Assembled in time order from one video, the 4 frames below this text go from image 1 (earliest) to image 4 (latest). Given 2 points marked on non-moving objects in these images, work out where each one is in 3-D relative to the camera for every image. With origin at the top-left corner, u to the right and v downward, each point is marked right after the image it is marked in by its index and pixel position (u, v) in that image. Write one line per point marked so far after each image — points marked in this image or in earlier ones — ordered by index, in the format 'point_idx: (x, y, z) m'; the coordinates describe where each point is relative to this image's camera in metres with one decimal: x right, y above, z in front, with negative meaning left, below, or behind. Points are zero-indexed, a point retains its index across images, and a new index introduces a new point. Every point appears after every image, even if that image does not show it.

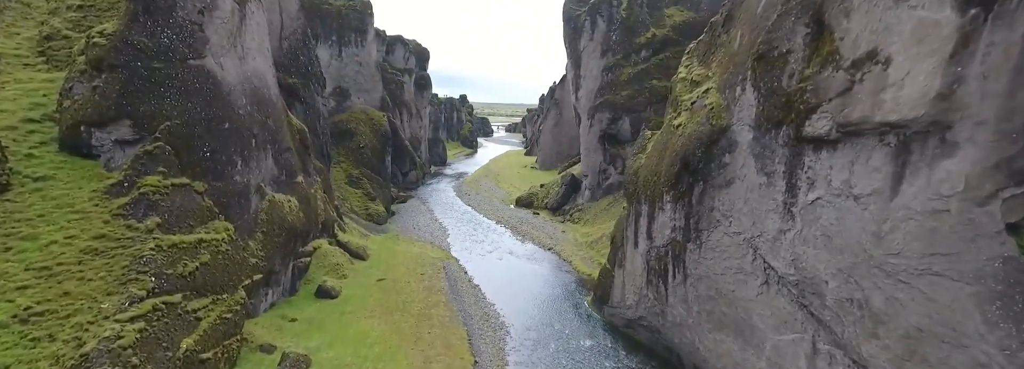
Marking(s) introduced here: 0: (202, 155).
0: (-12.8, +1.2, +18.5) m
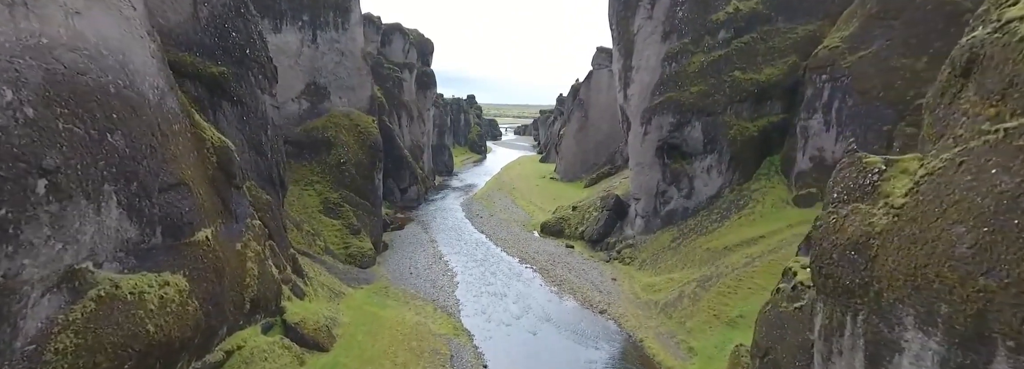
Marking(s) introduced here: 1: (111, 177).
0: (-10.9, -0.8, +6.7) m
1: (-11.2, +0.3, +12.3) m
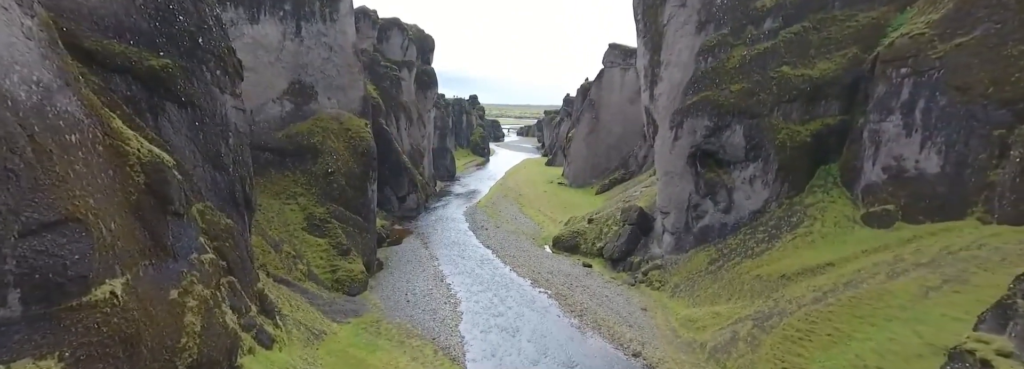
0: (-10.2, -1.7, +1.8) m
1: (-10.4, -0.6, +7.4) m
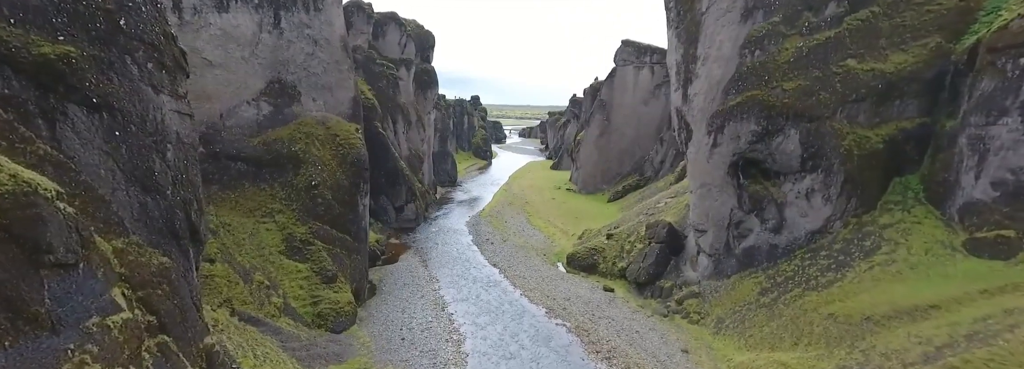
0: (-9.5, -2.6, -3.2) m
1: (-9.7, -1.5, +2.5) m
